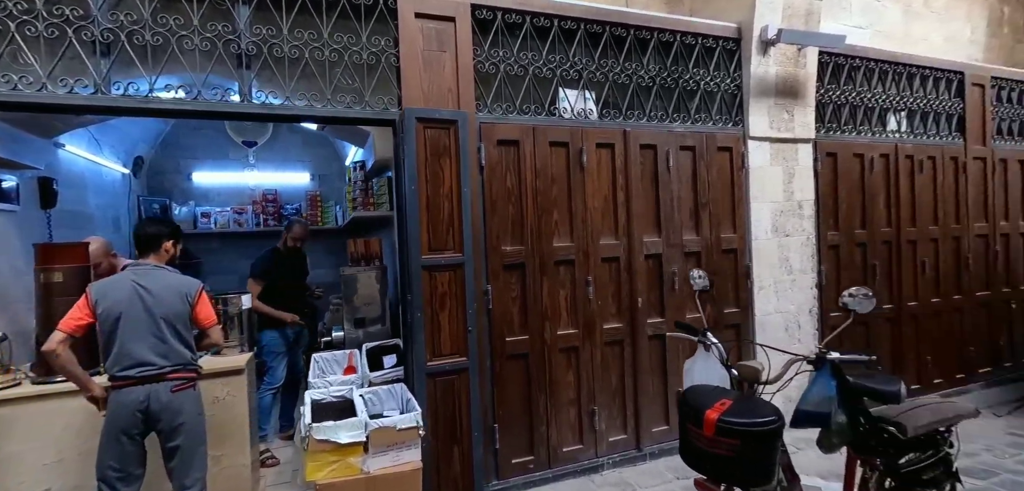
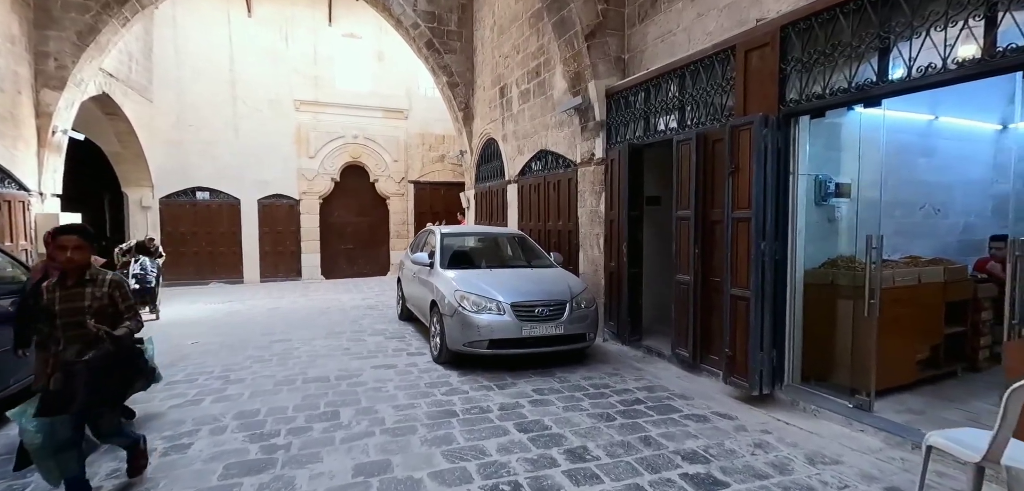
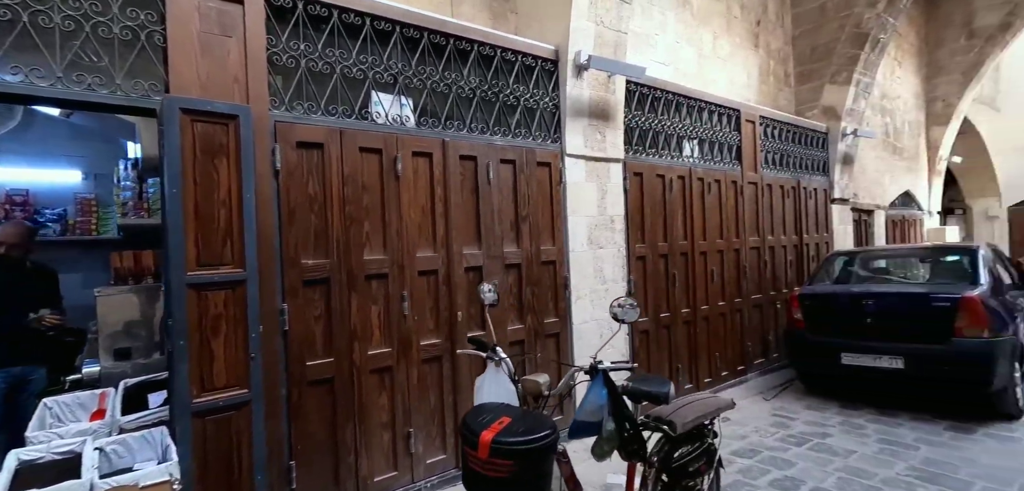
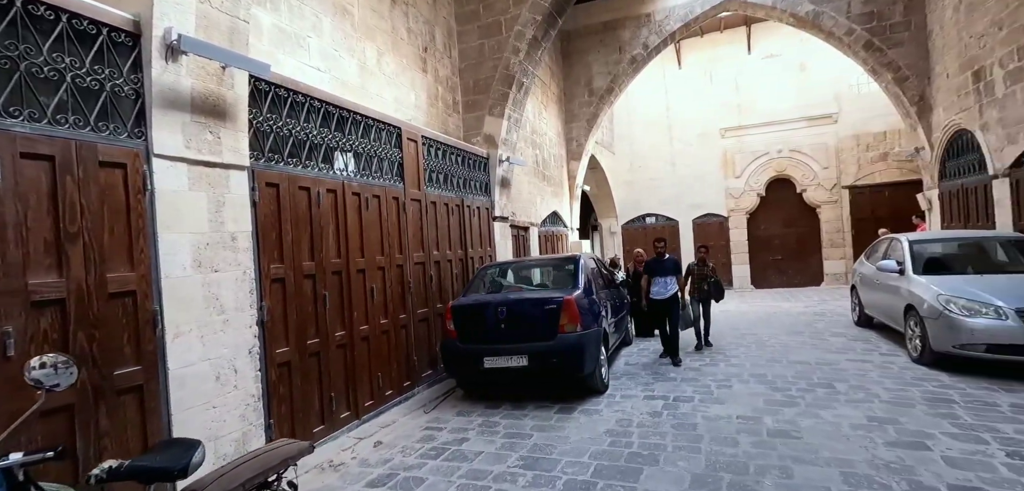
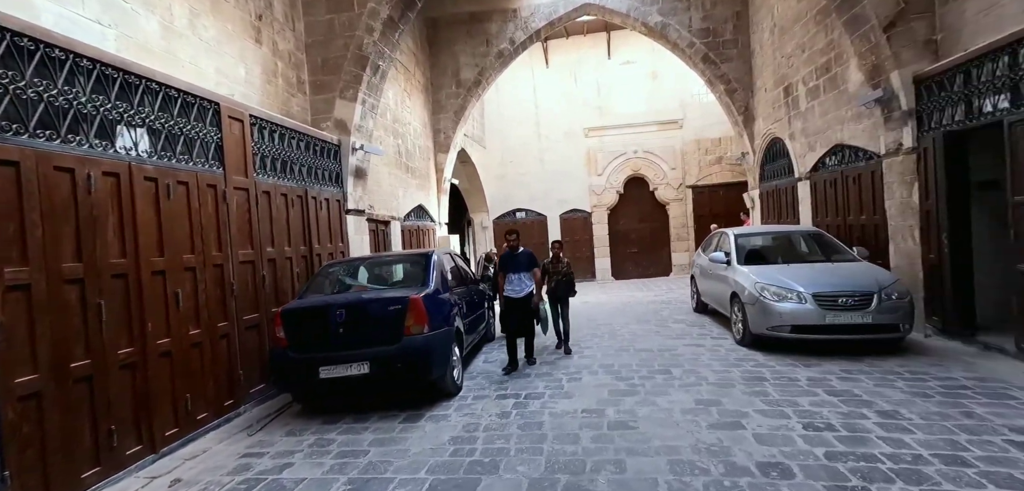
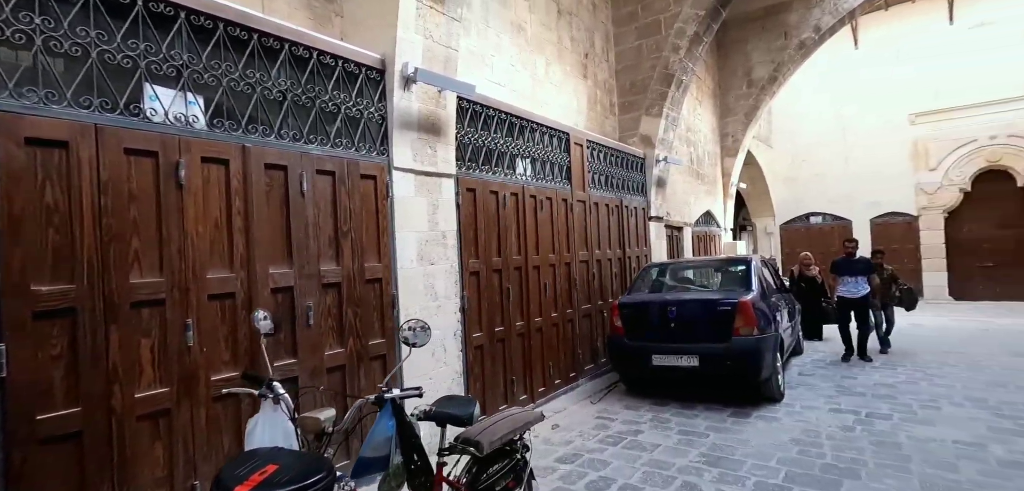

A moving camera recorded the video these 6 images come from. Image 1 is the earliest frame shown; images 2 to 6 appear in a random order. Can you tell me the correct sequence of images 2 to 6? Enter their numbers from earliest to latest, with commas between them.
3, 6, 4, 5, 2
